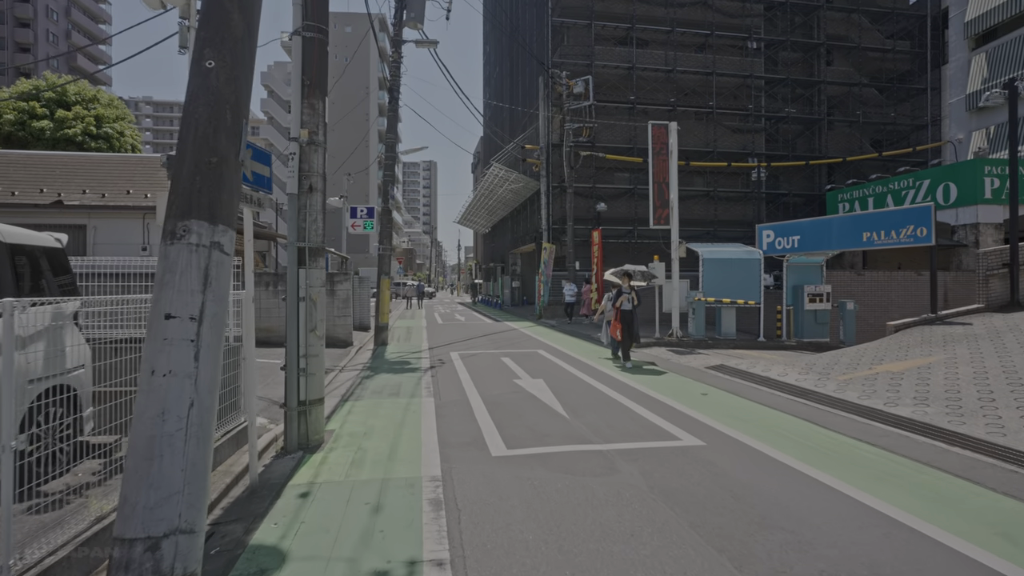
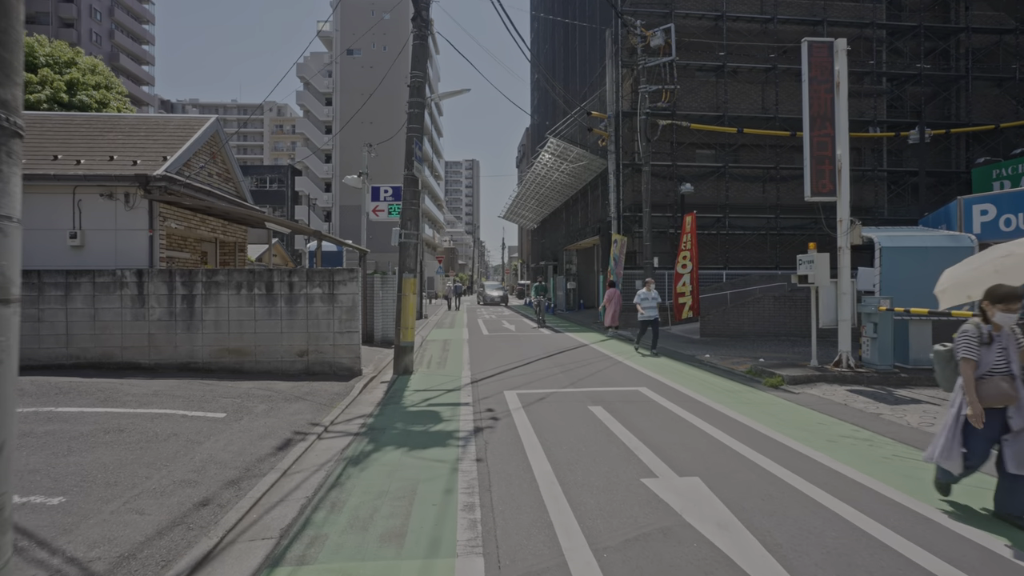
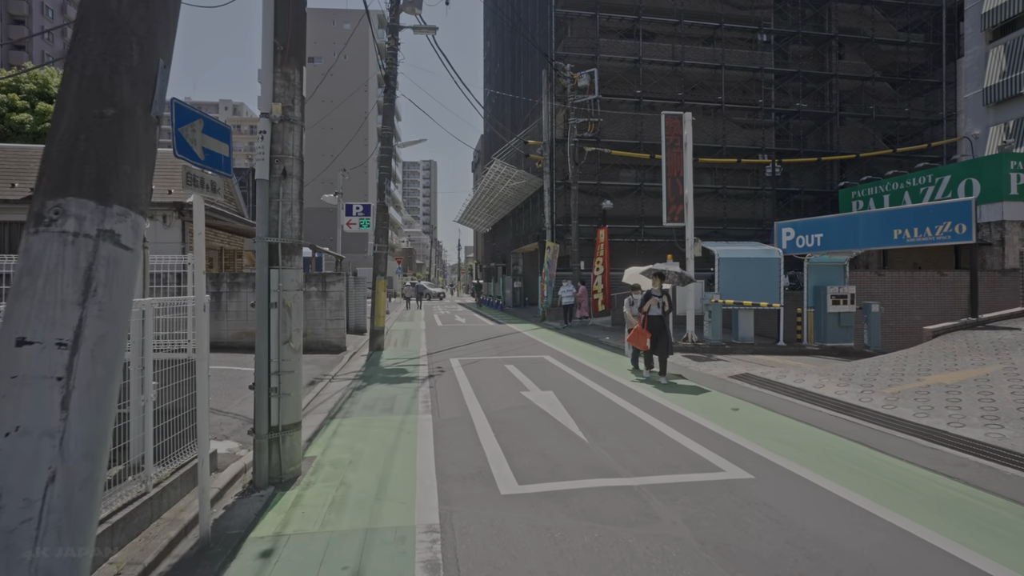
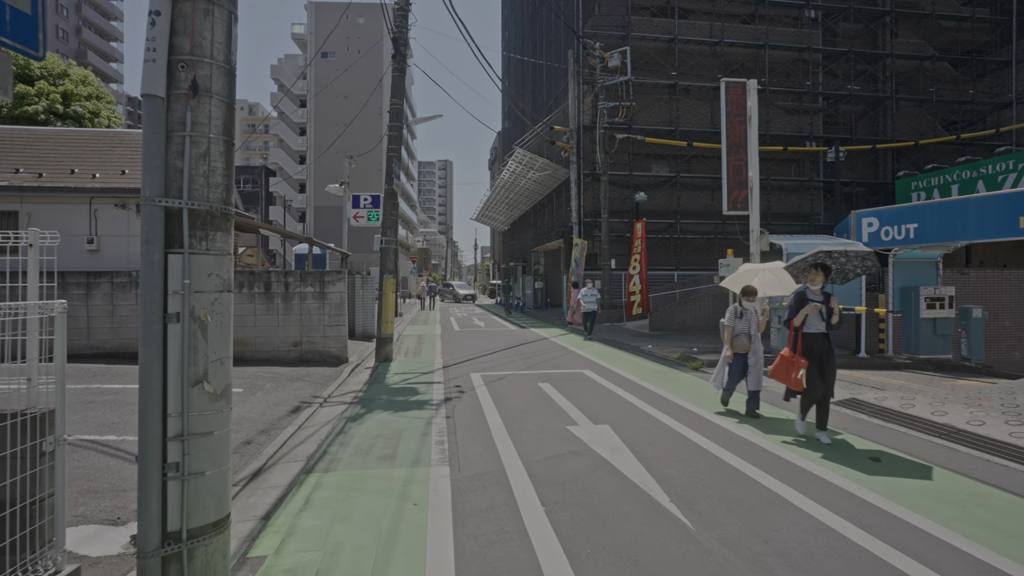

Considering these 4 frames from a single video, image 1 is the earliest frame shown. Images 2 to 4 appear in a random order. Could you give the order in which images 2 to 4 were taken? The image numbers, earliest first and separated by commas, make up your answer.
3, 4, 2
